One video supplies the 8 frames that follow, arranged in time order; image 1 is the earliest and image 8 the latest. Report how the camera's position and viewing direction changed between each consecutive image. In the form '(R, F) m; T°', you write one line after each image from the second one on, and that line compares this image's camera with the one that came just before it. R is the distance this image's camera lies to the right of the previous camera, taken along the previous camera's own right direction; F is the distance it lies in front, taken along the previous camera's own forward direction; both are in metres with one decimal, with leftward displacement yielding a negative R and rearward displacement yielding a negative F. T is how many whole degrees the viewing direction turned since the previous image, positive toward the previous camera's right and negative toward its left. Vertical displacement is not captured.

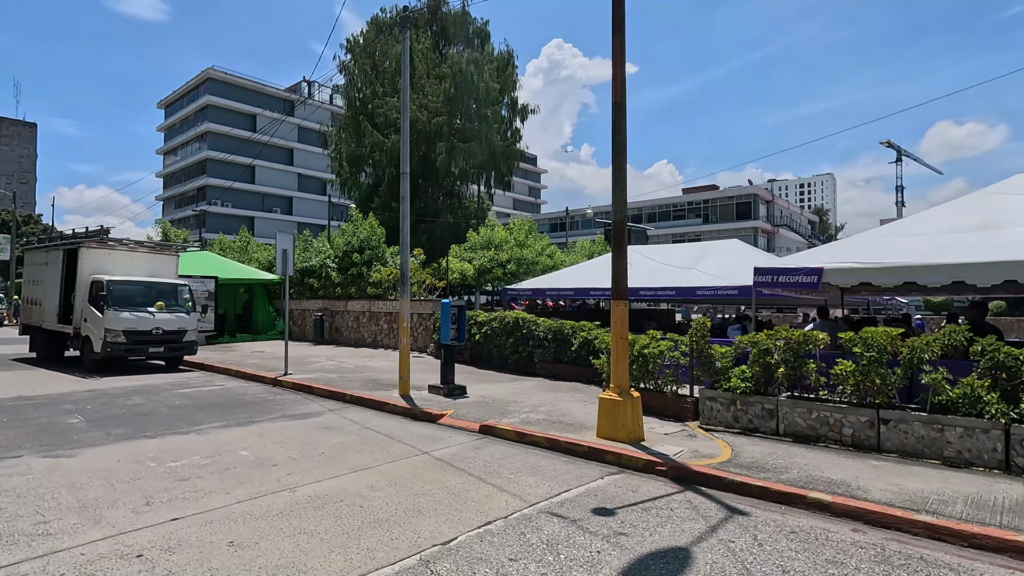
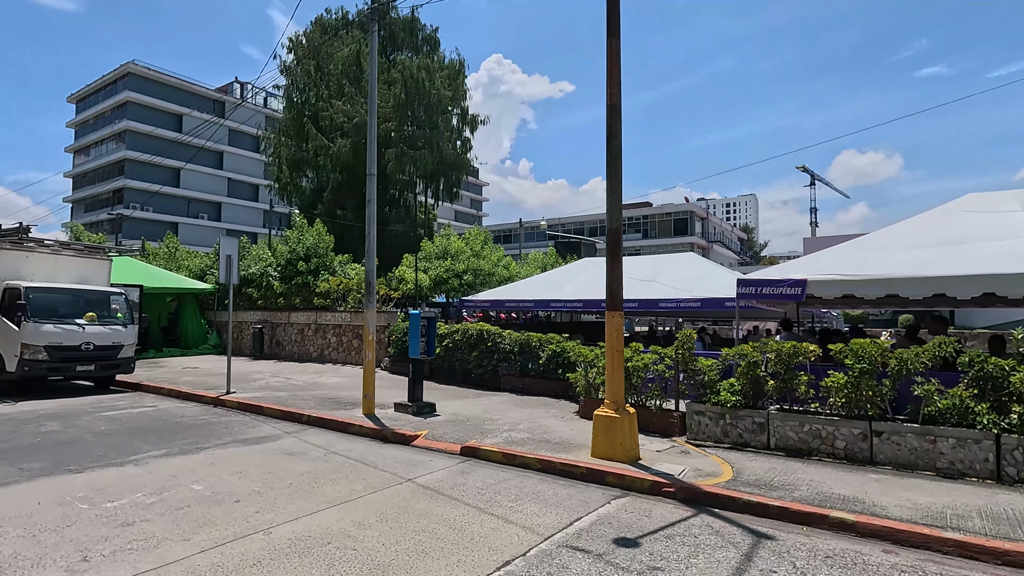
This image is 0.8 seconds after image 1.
(-0.7, +0.6) m; +7°
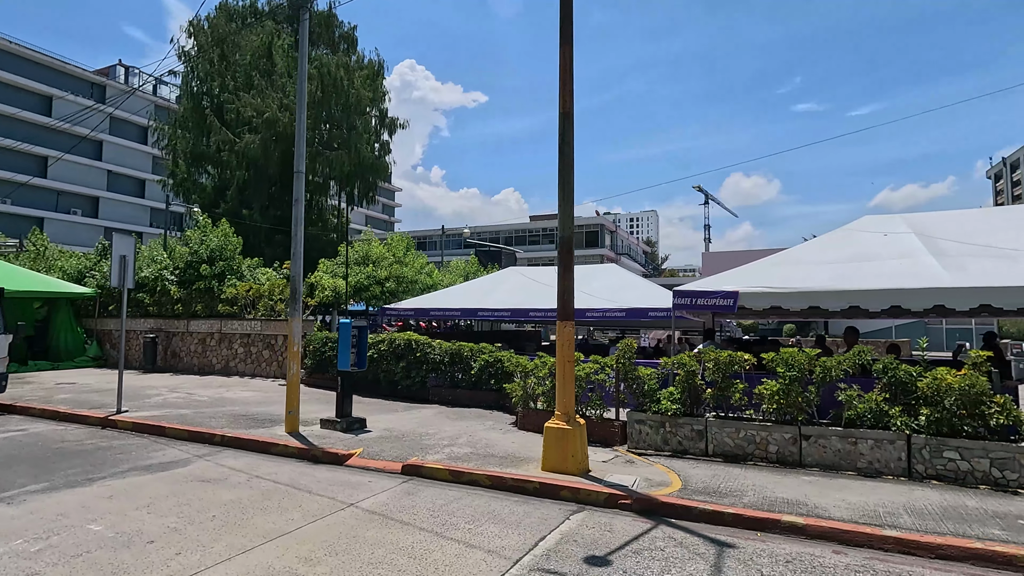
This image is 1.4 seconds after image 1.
(-0.5, +0.3) m; +9°
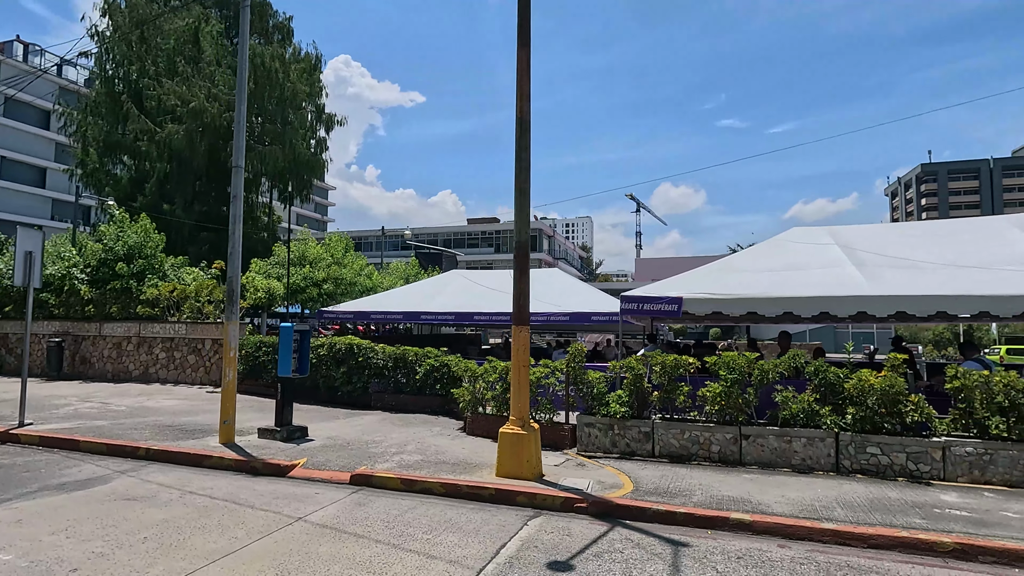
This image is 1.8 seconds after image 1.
(-0.3, +0.1) m; +7°
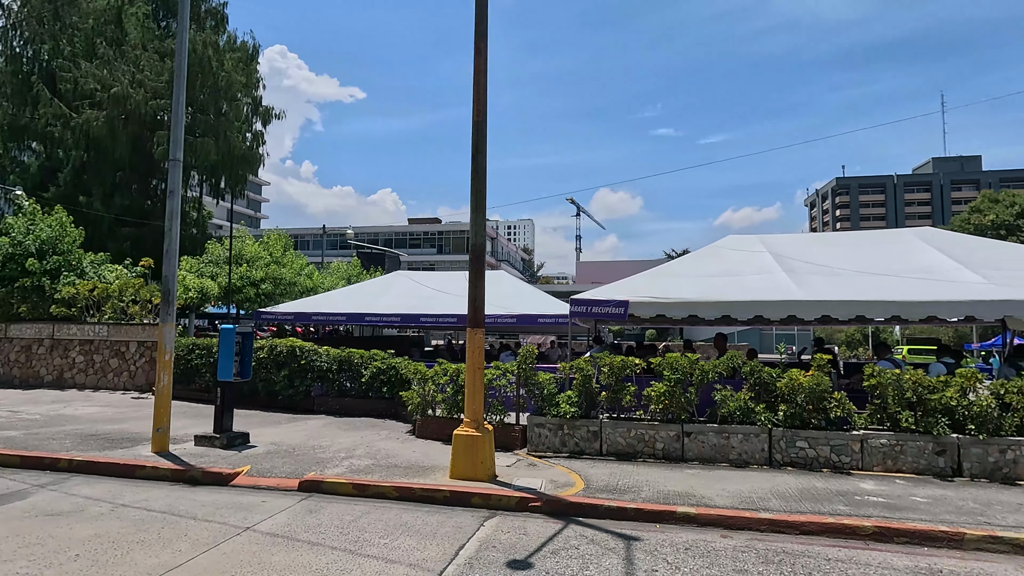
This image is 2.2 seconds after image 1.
(-0.2, -0.1) m; +6°
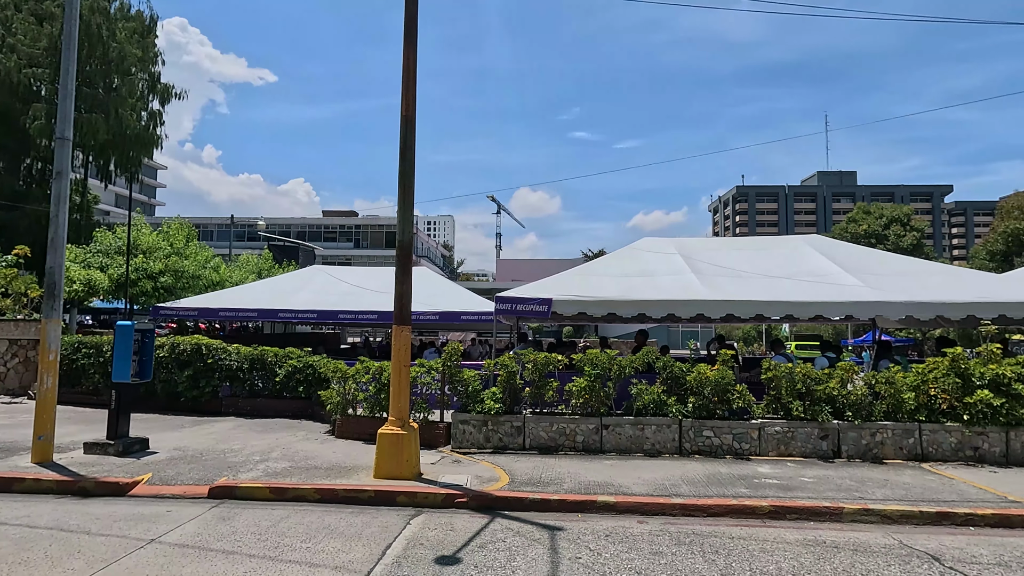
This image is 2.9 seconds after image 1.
(-0.1, 0.0) m; +9°
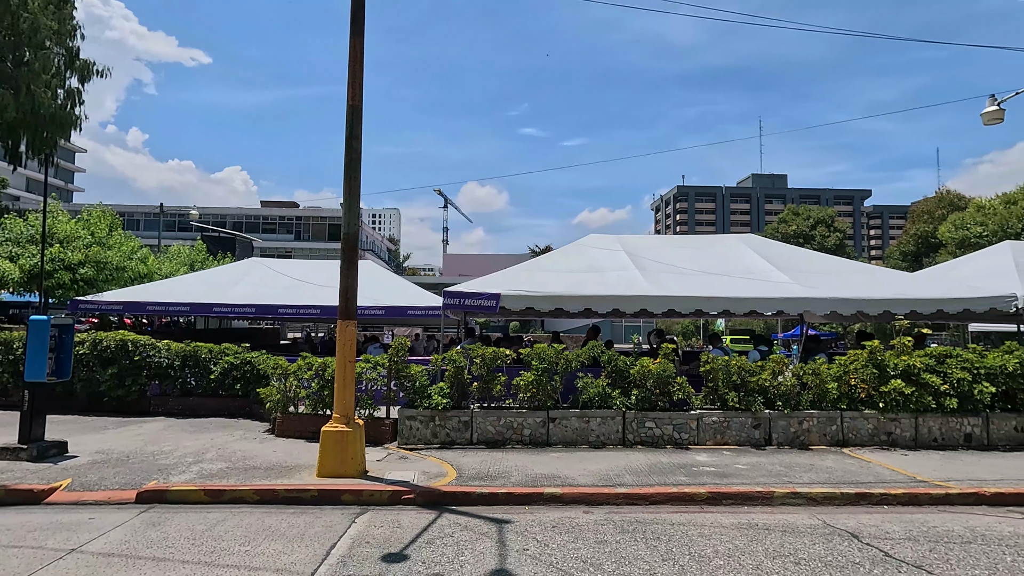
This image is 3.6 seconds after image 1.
(0.0, 0.0) m; +6°
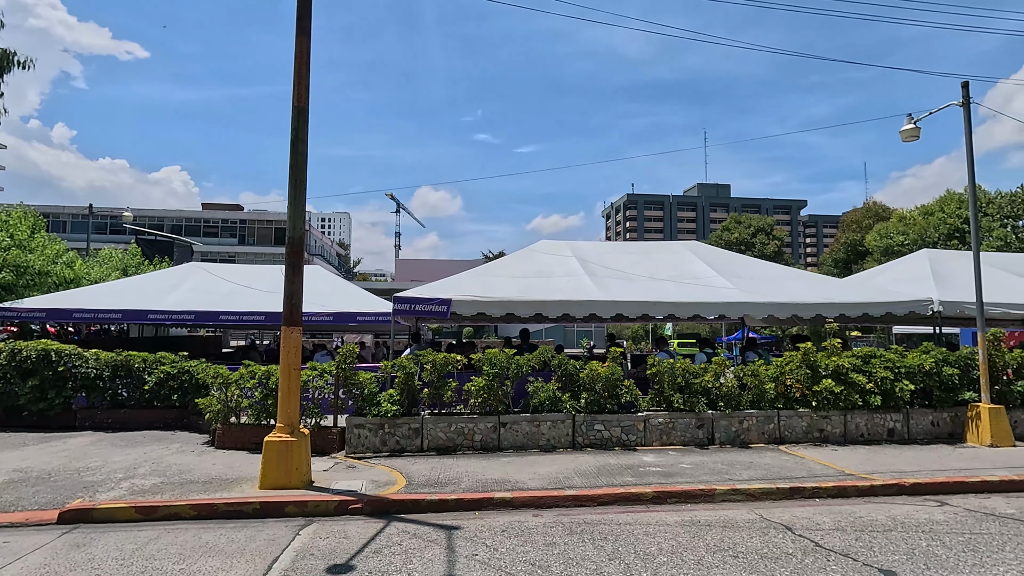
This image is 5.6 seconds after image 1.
(0.0, 0.0) m; +5°
